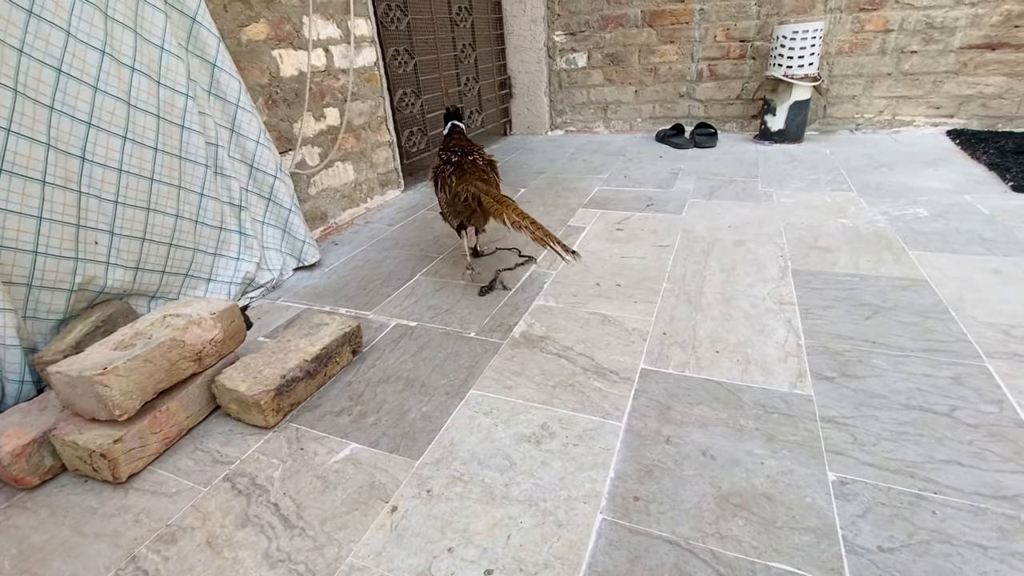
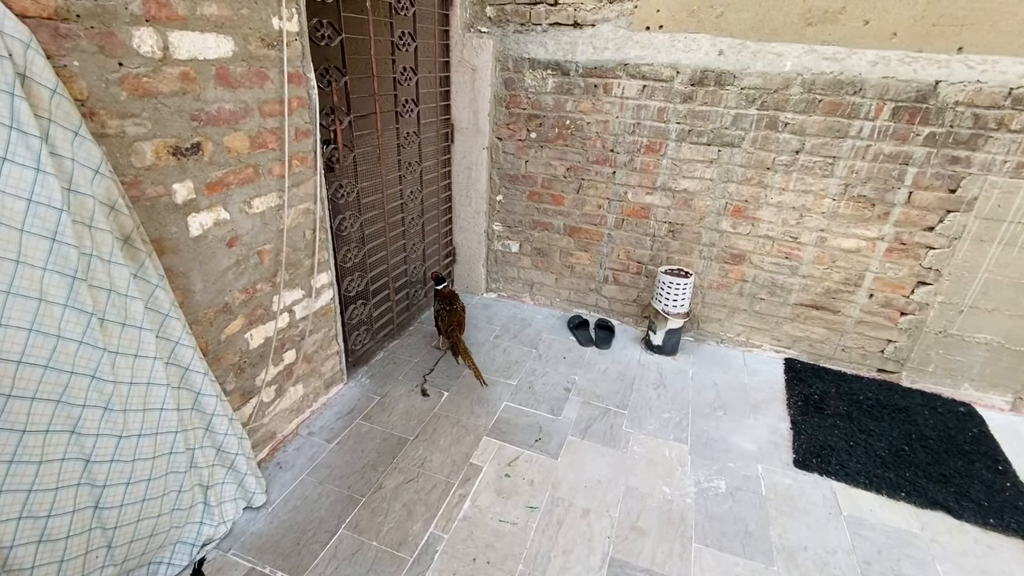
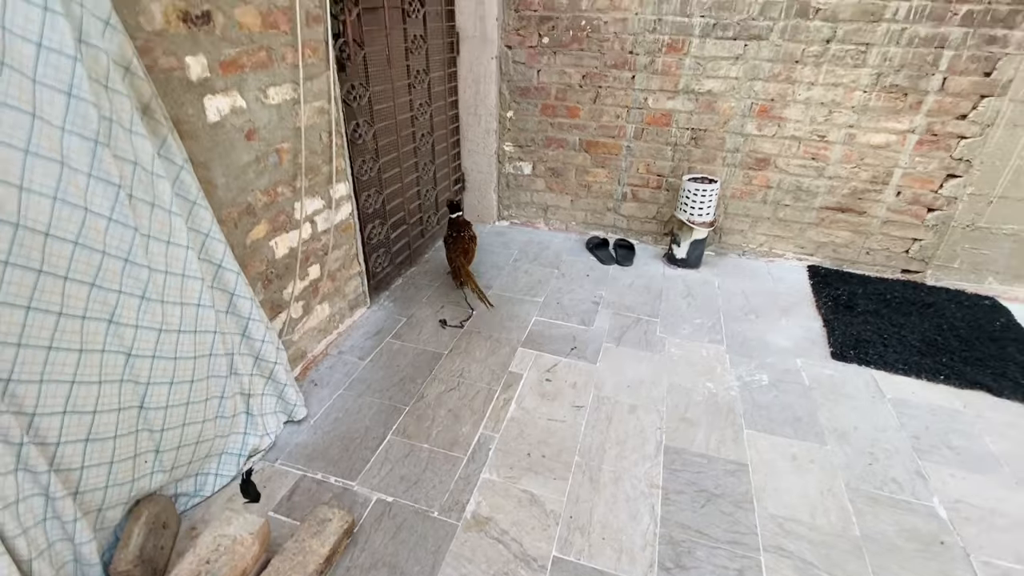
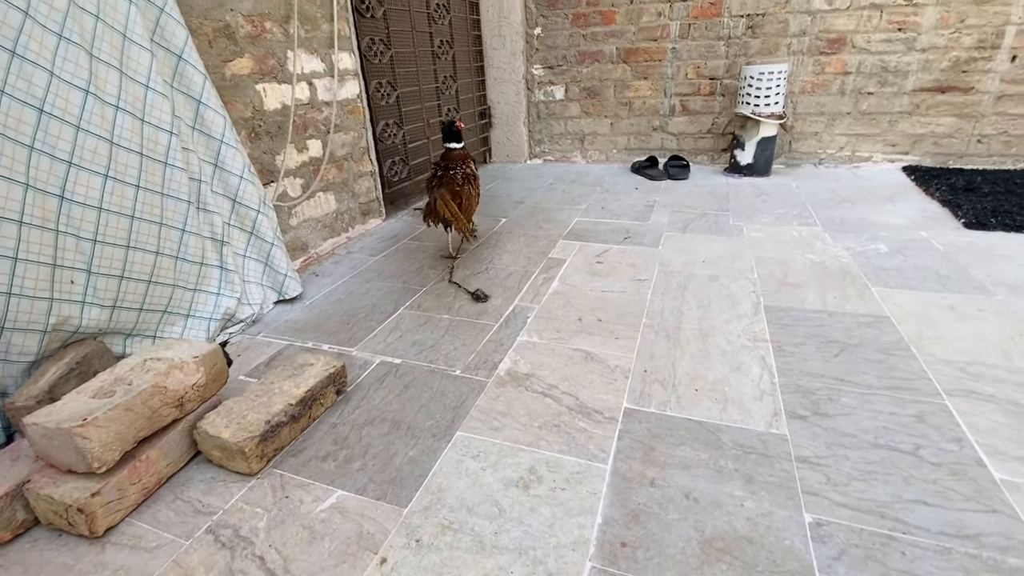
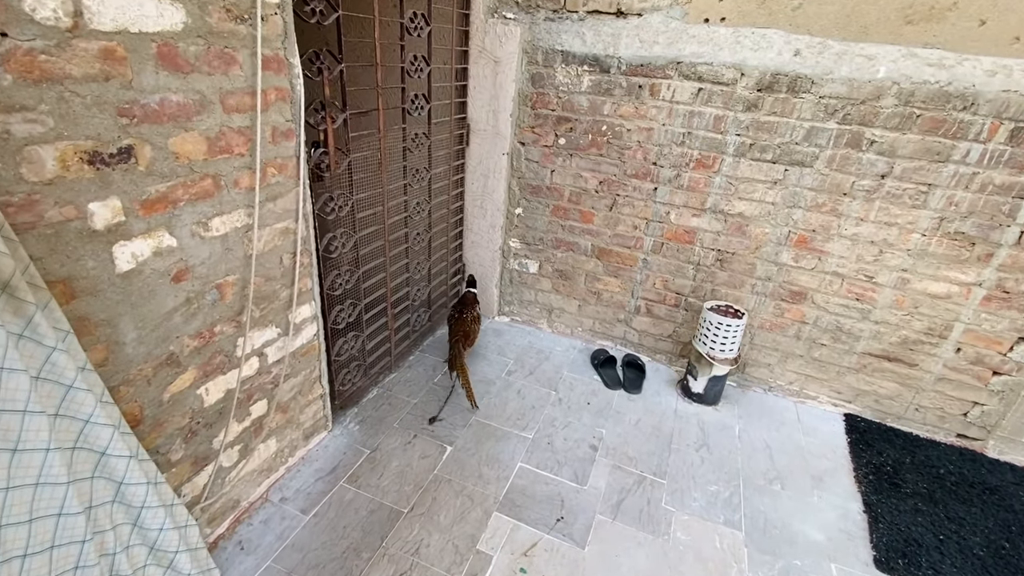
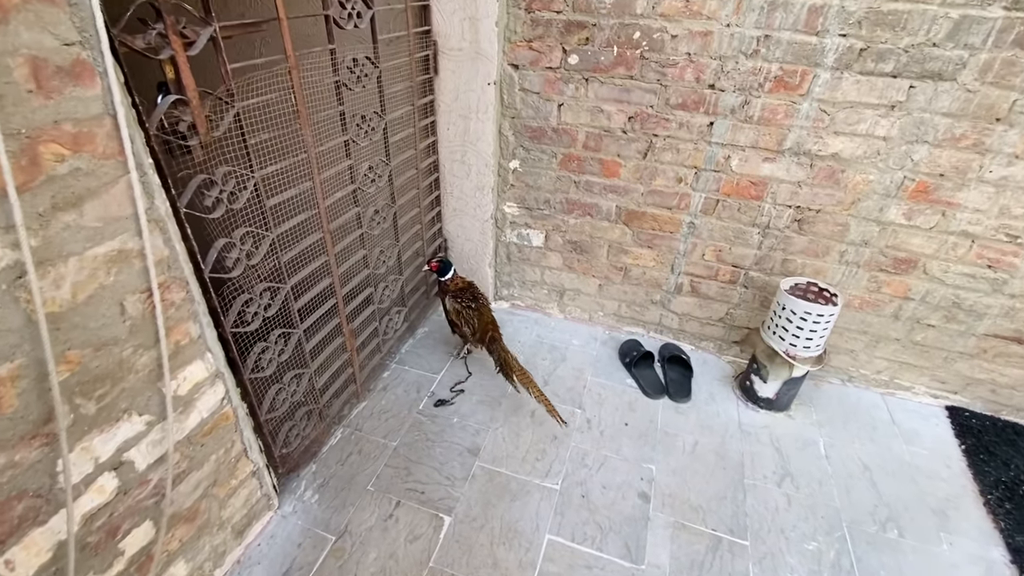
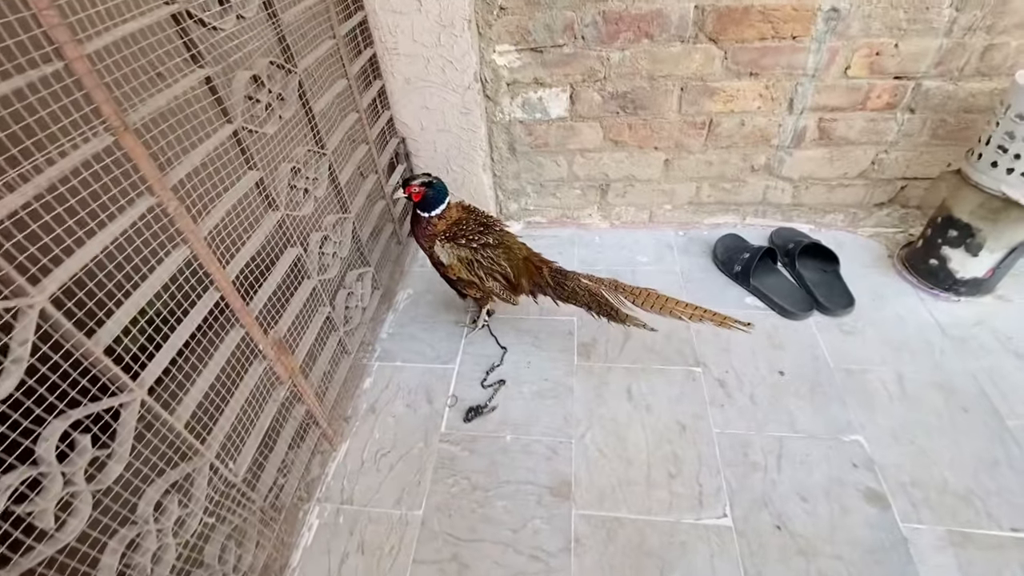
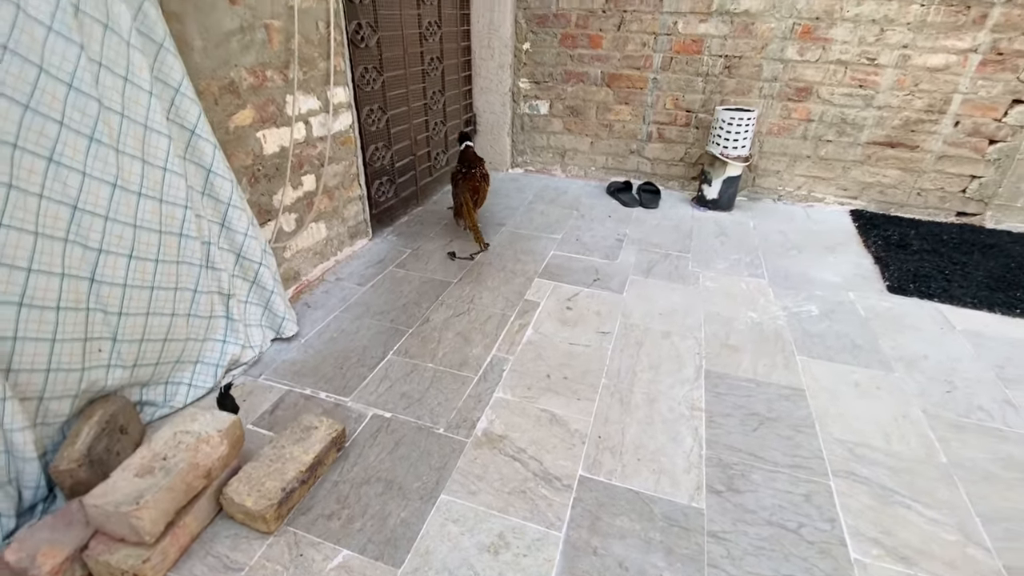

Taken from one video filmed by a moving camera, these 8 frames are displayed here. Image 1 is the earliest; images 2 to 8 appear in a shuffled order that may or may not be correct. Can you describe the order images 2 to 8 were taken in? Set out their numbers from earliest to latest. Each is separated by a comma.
4, 8, 3, 2, 5, 6, 7
